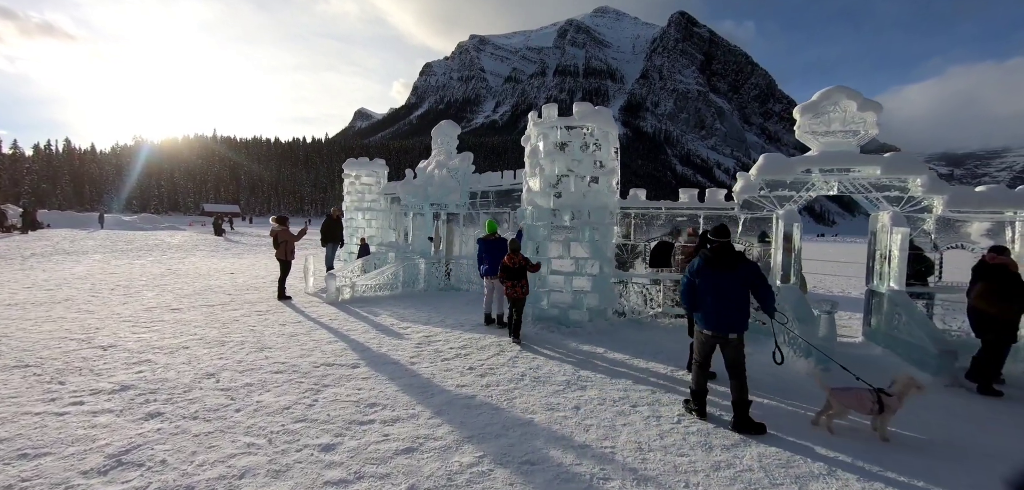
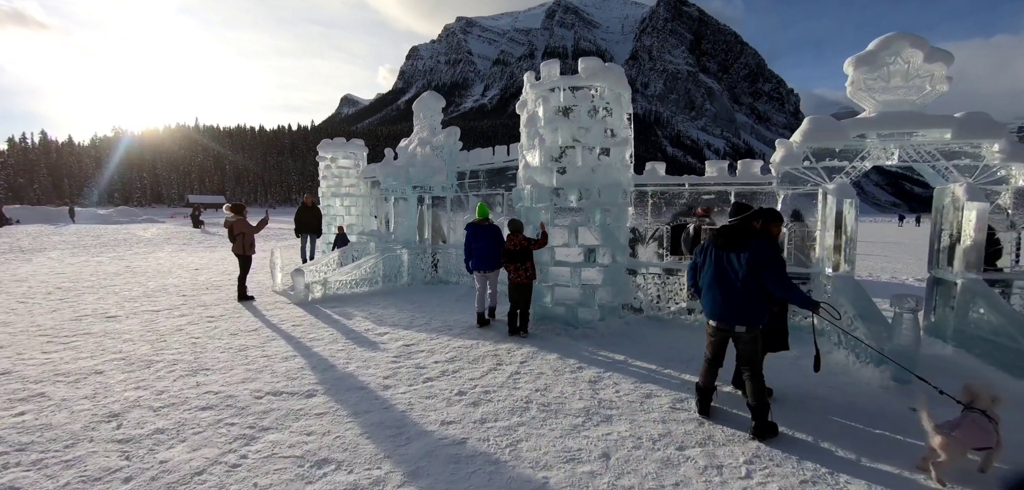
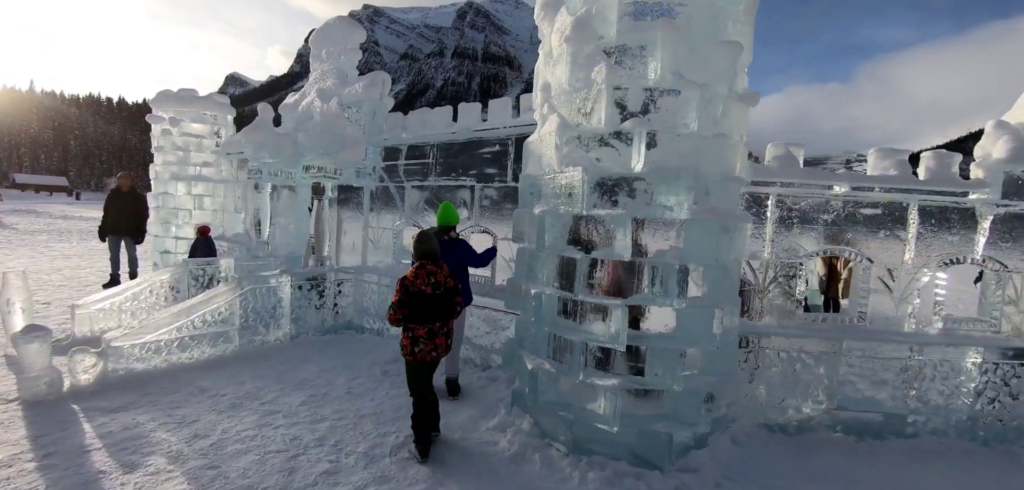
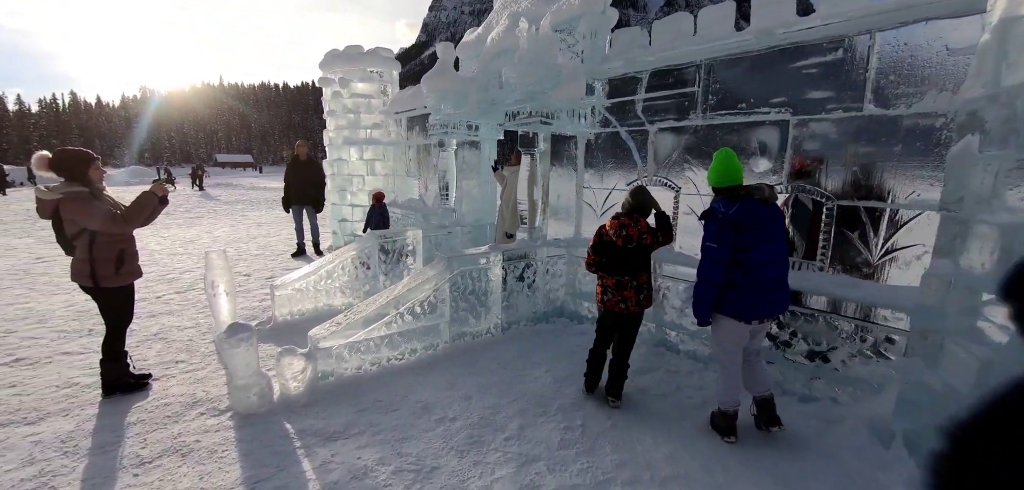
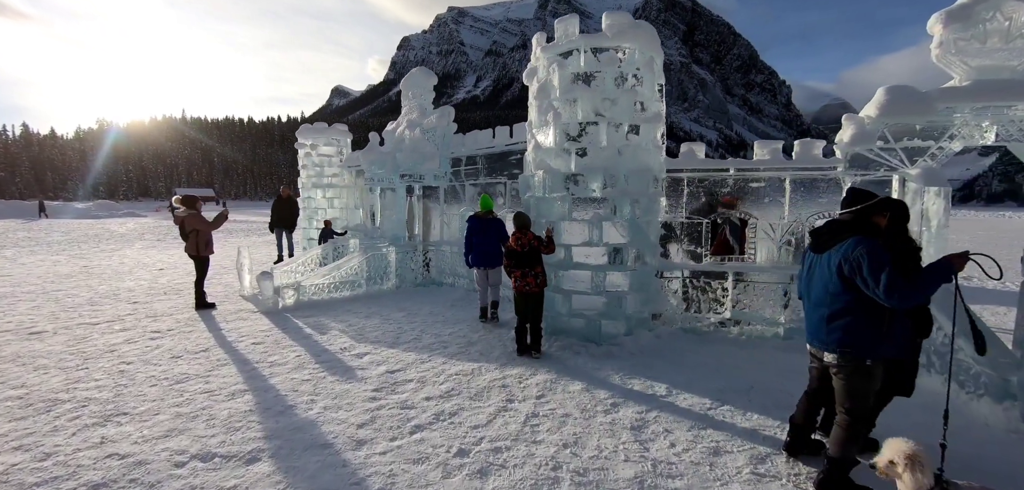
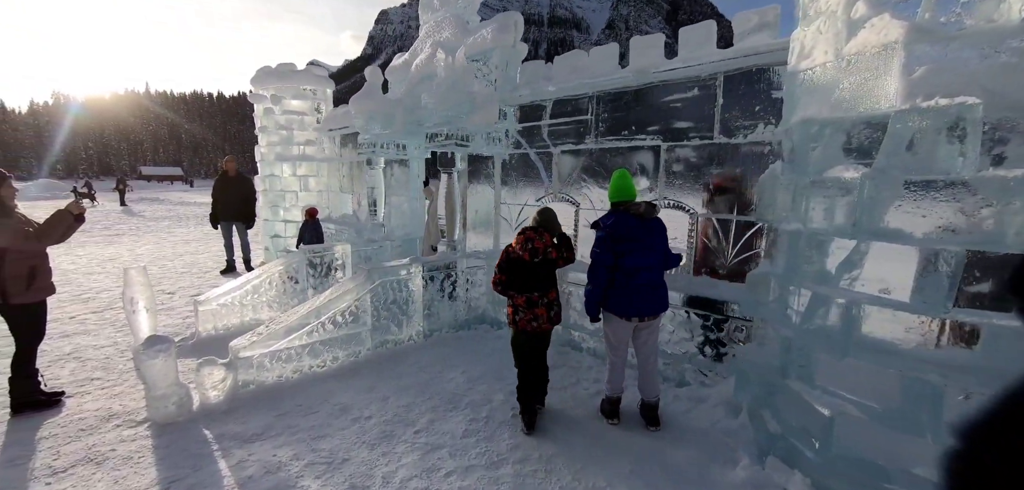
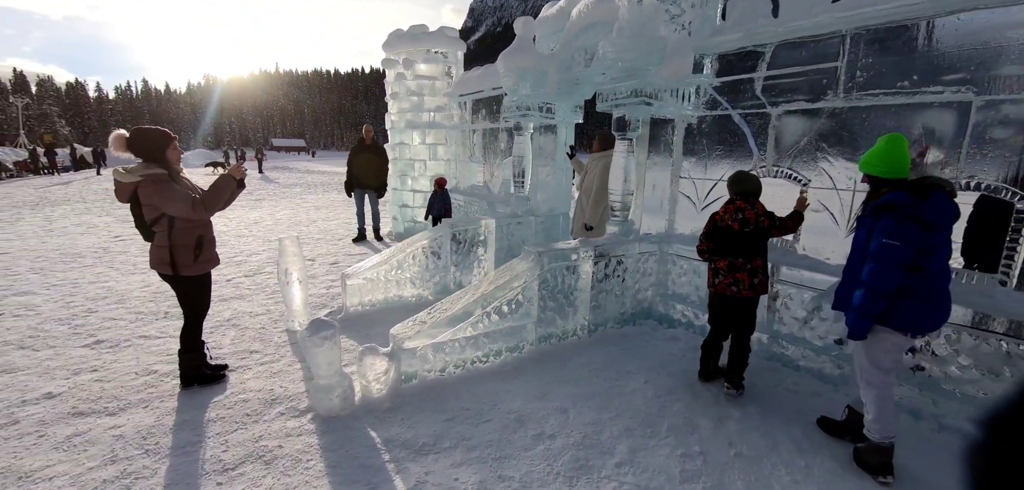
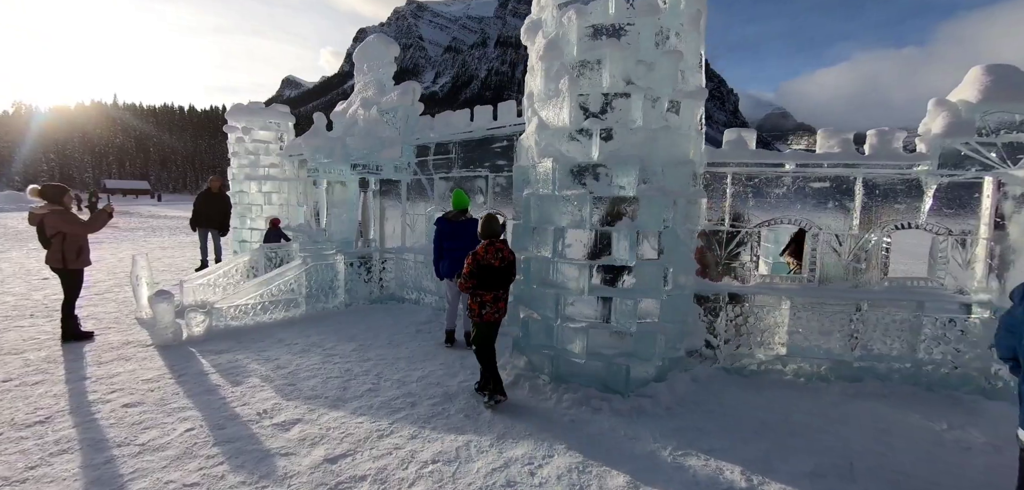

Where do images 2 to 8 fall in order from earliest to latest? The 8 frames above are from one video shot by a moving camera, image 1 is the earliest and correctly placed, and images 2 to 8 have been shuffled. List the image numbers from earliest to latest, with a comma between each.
2, 5, 8, 3, 6, 4, 7
